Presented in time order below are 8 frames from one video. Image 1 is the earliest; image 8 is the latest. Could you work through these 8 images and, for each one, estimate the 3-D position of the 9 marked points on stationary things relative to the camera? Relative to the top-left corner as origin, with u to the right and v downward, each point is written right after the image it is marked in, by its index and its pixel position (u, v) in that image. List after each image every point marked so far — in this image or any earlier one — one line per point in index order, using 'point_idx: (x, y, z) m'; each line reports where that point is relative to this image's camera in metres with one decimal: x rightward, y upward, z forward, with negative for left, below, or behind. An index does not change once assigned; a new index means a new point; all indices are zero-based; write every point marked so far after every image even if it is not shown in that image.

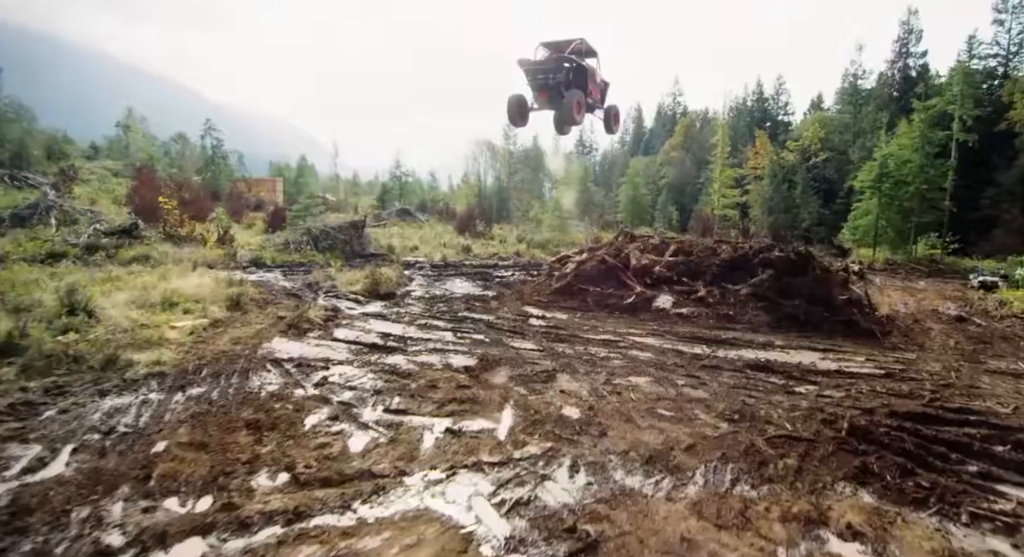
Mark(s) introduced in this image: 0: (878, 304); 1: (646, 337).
0: (+10.5, -0.7, +14.1) m
1: (+2.6, -1.2, +9.8) m
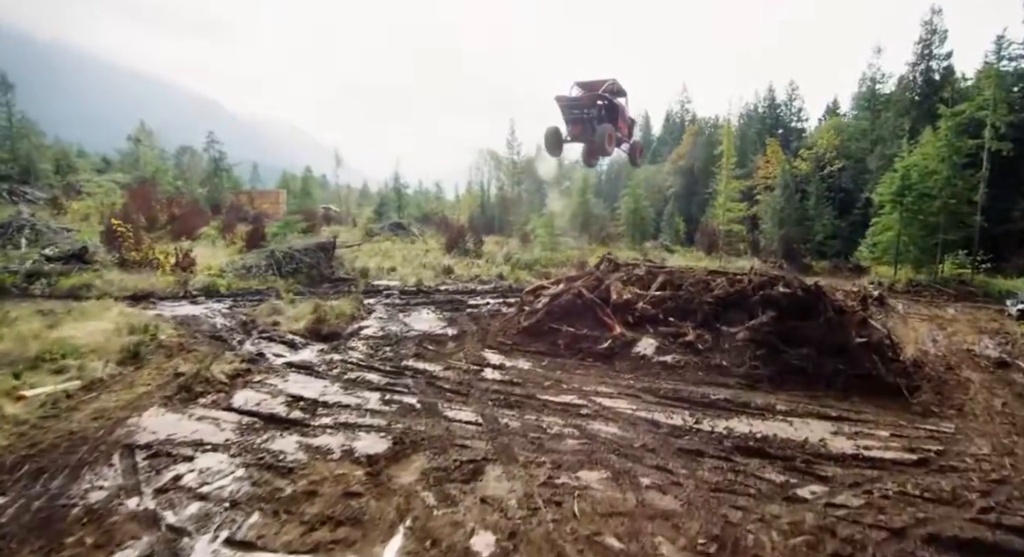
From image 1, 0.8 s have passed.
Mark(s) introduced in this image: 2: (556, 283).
0: (+9.7, -1.6, +12.2) m
1: (+1.7, -2.0, +8.0) m
2: (+1.2, -0.1, +13.5) m
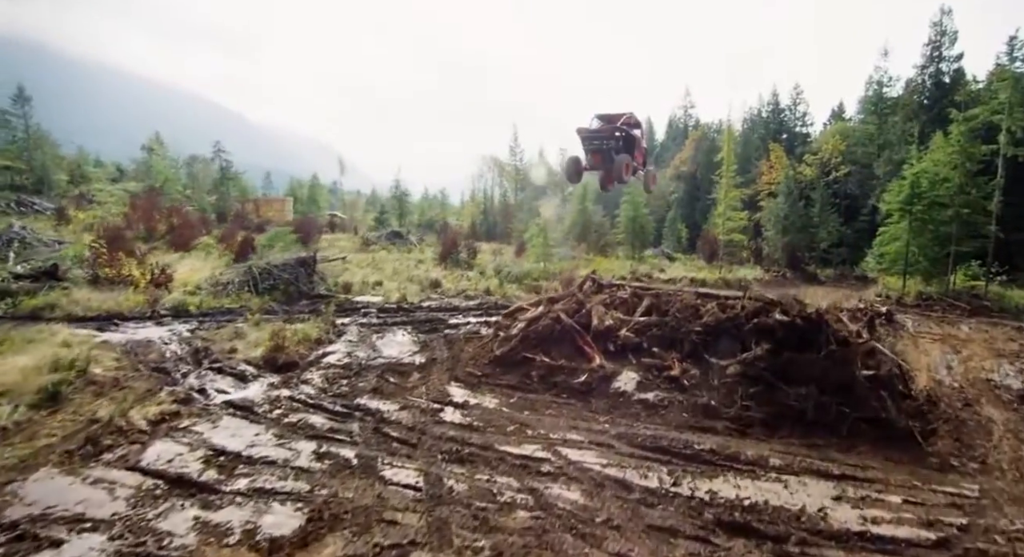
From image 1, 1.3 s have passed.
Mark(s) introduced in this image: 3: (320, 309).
0: (+9.0, -2.1, +11.1) m
1: (+1.0, -2.4, +7.0) m
2: (+0.6, -0.7, +12.6) m
3: (-6.7, -1.1, +17.2) m
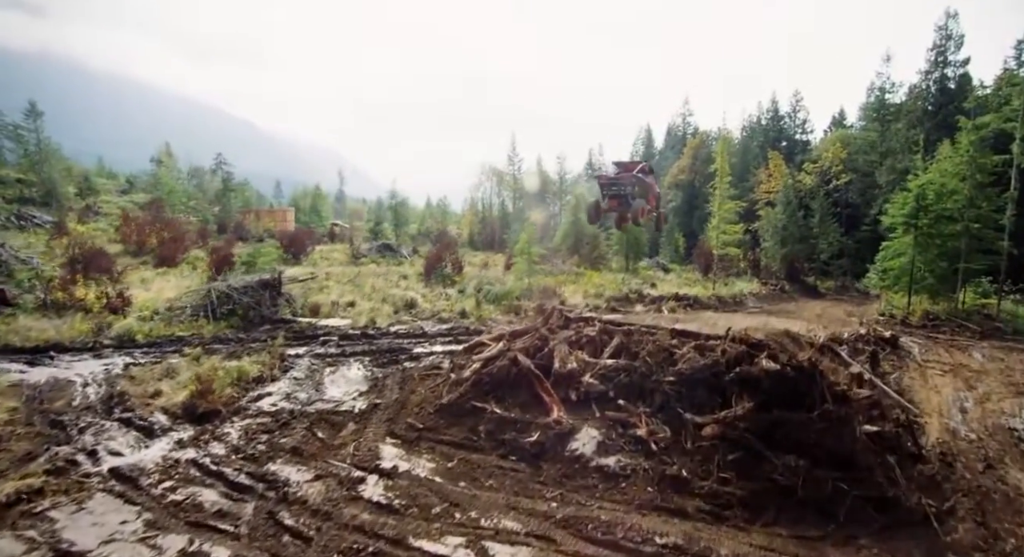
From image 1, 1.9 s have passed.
0: (+8.1, -2.7, +9.7) m
1: (+0.1, -3.1, +5.7) m
2: (-0.3, -1.4, +11.2) m
3: (-7.6, -1.9, +15.9) m
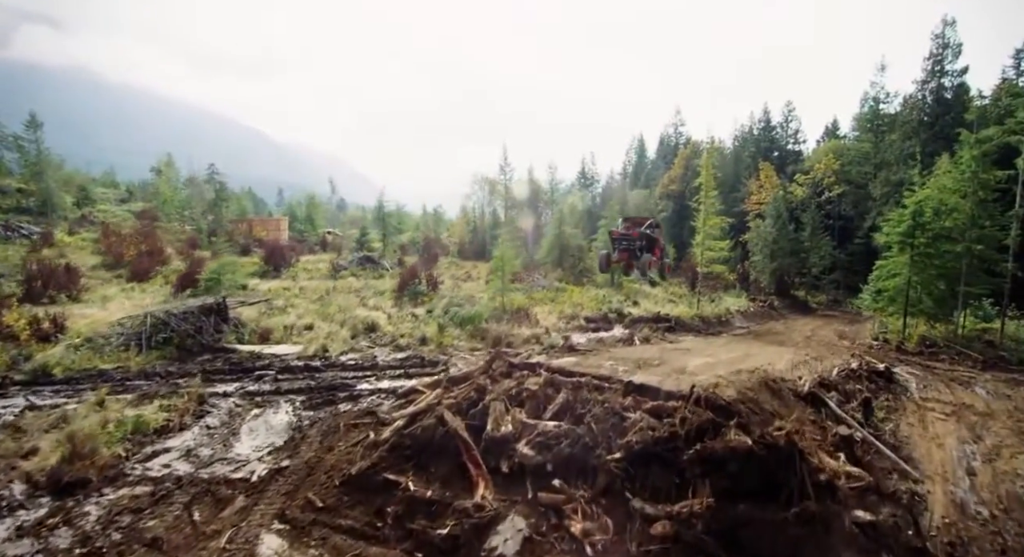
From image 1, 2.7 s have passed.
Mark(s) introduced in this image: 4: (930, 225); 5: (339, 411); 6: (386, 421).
0: (+6.9, -3.4, +8.2) m
1: (-1.1, -3.7, +4.1) m
2: (-1.5, -2.1, +9.7) m
3: (-8.8, -2.7, +14.4) m
4: (+15.3, +2.0, +18.1) m
5: (-4.0, -3.0, +11.3) m
6: (-2.3, -2.6, +8.9) m
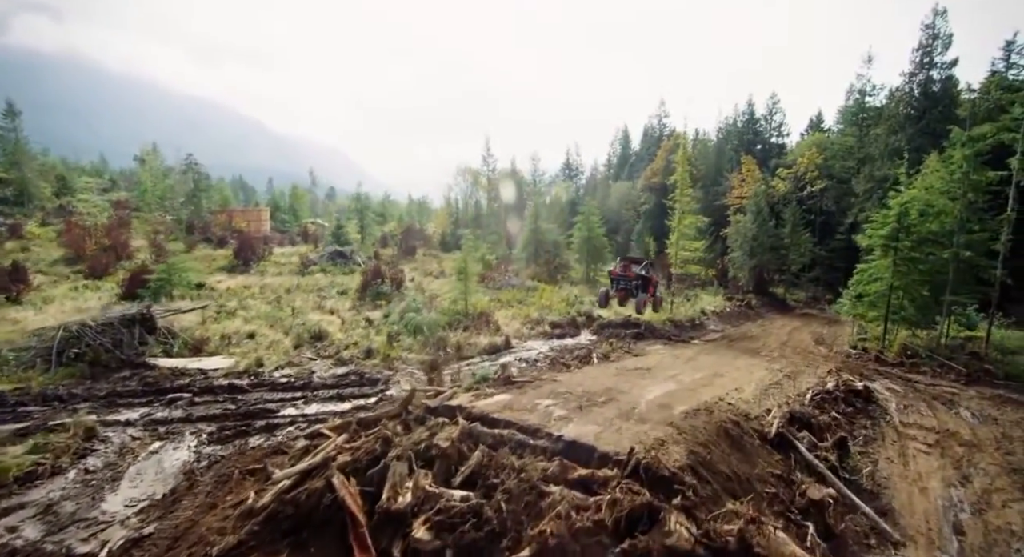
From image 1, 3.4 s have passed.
0: (+5.7, -3.8, +7.0) m
1: (-2.2, -4.2, +2.8) m
2: (-2.8, -2.5, +8.3) m
3: (-10.2, -2.9, +12.8) m
4: (+13.8, +1.8, +17.0) m
5: (-5.3, -3.4, +9.9) m
6: (-3.5, -3.0, +7.5) m
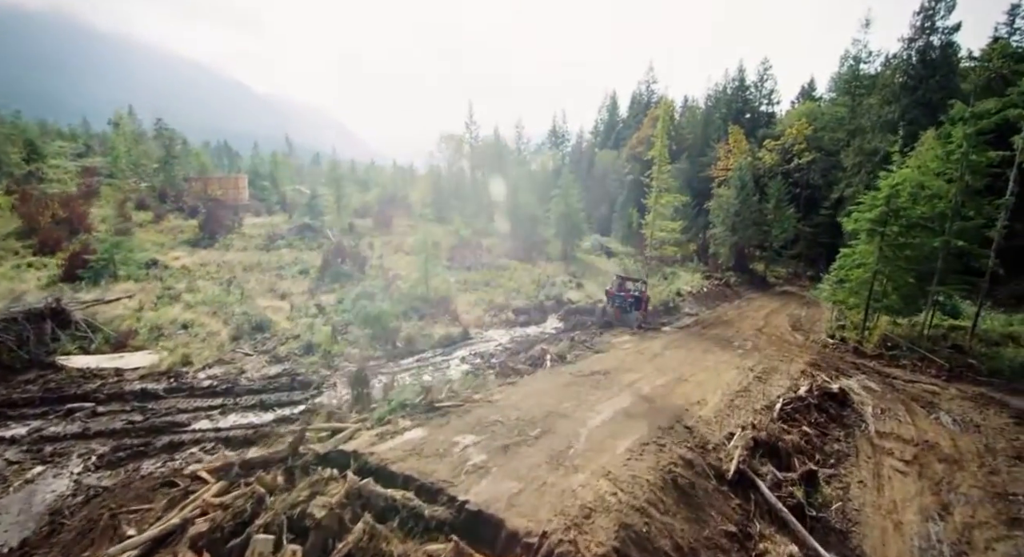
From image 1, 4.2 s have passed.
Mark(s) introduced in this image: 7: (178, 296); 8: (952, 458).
0: (+4.5, -4.1, +6.0) m
1: (-3.3, -4.7, +1.6) m
2: (-4.0, -2.6, +7.0) m
3: (-11.4, -2.8, +11.4) m
4: (+12.5, +2.1, +15.8) m
5: (-6.5, -3.4, +8.6) m
6: (-4.7, -3.2, +6.3) m
7: (-11.8, -1.6, +17.1) m
8: (+9.2, -3.6, +10.2) m
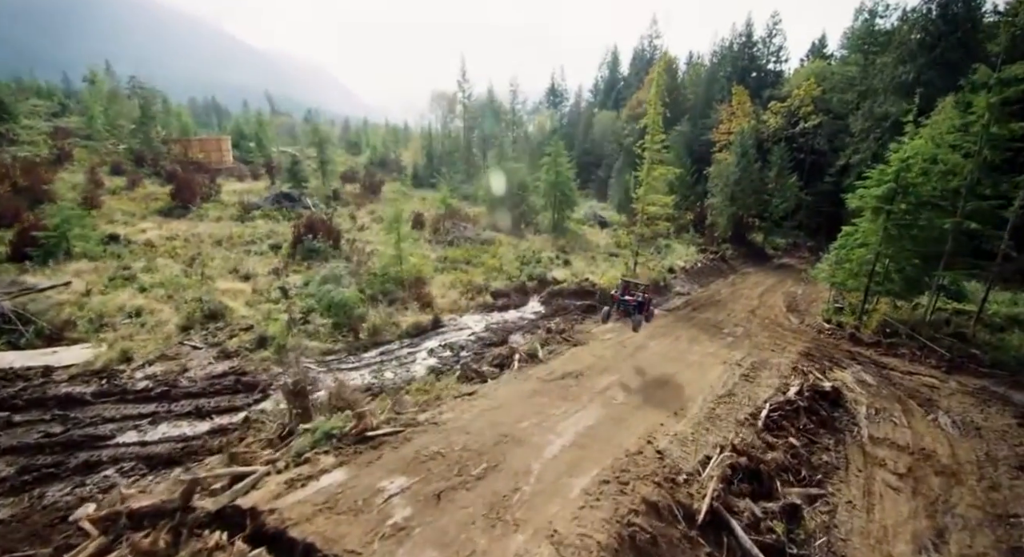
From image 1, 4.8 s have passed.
0: (+3.8, -4.4, +5.3) m
1: (-4.0, -5.3, +0.9) m
2: (-4.7, -2.8, +6.1) m
3: (-12.2, -2.6, +10.5) m
4: (+11.8, +2.6, +14.5) m
5: (-7.3, -3.5, +7.8) m
6: (-5.5, -3.4, +5.4) m
7: (-12.6, -0.9, +16.1) m
8: (+8.4, -3.6, +9.4) m
